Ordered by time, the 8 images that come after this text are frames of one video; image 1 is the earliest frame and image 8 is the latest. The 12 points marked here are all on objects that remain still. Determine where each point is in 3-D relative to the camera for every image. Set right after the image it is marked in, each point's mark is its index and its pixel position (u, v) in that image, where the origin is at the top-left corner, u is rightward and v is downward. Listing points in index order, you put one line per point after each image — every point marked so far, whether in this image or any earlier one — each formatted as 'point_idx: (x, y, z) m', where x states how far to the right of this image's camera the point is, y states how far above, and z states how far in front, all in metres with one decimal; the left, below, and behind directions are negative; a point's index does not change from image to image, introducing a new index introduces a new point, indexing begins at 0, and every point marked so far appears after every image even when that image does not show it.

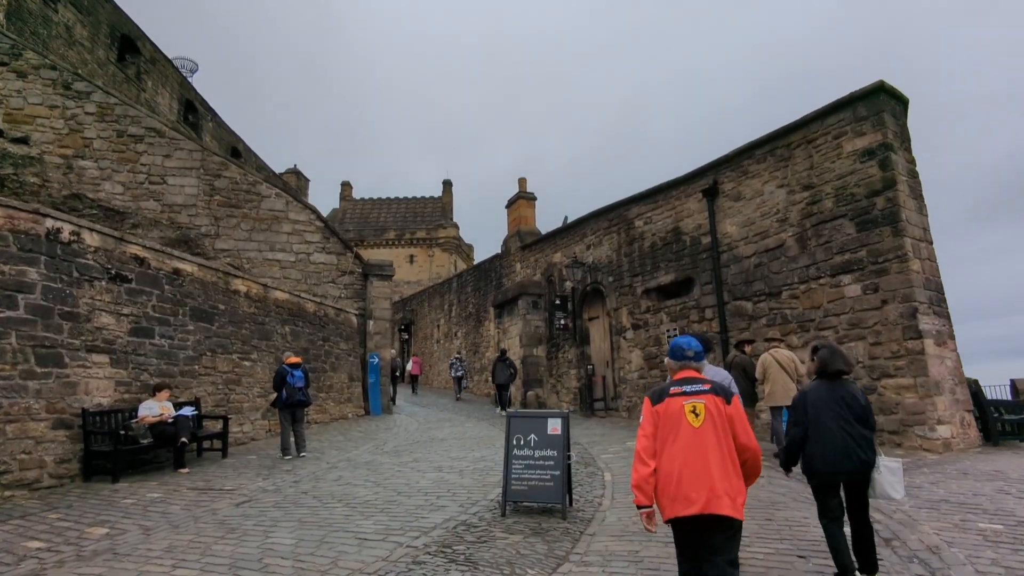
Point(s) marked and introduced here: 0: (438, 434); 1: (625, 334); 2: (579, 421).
0: (-1.2, -2.3, +10.1) m
1: (+2.3, -0.9, +12.6) m
2: (+1.3, -2.5, +12.1) m
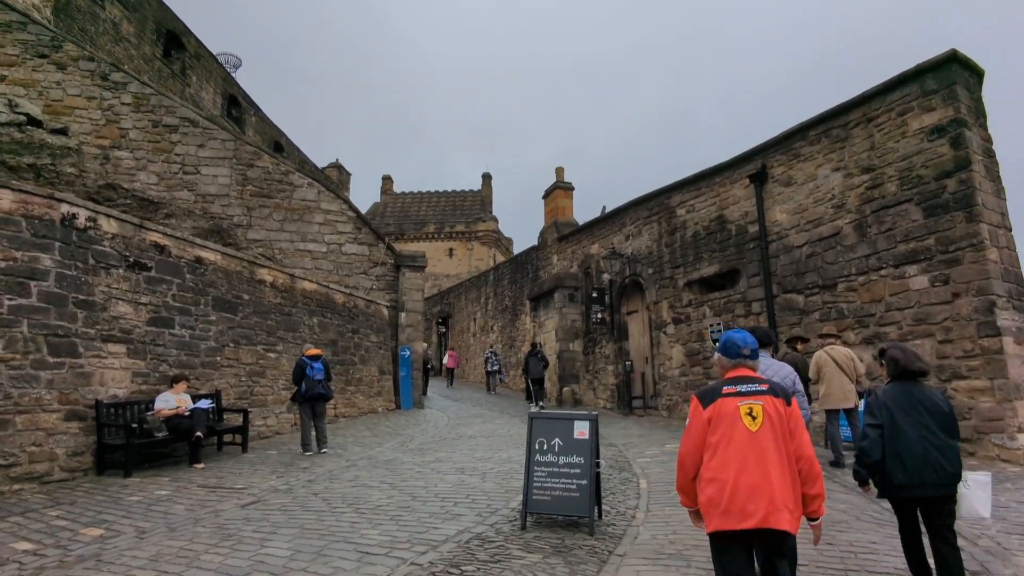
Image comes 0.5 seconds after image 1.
0: (-0.7, -2.2, +9.7) m
1: (+2.9, -0.8, +12.0) m
2: (+1.9, -2.4, +11.5) m
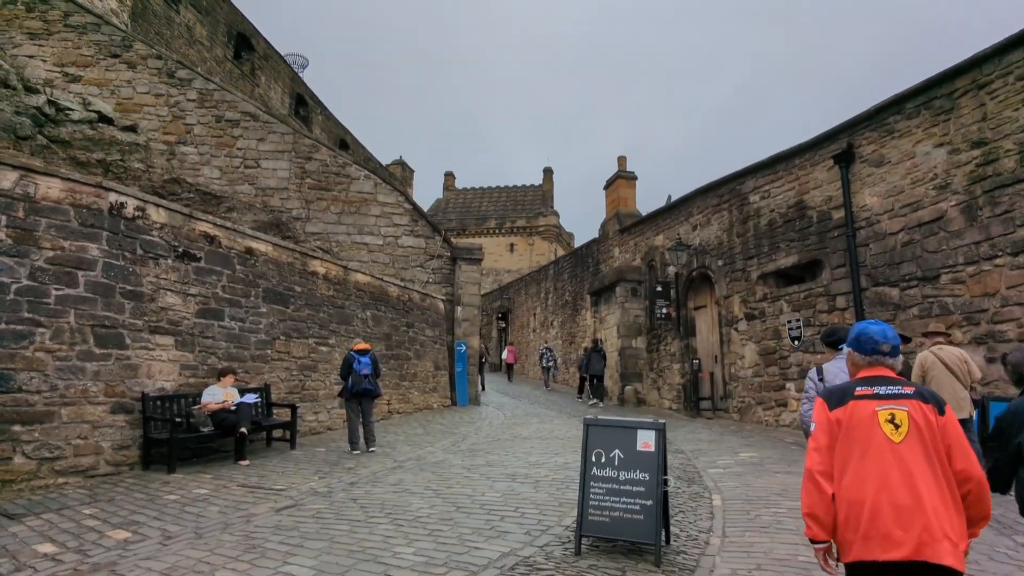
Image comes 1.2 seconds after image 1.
0: (+0.1, -2.1, +9.2) m
1: (+4.0, -0.6, +11.1) m
2: (+2.9, -2.3, +10.8) m
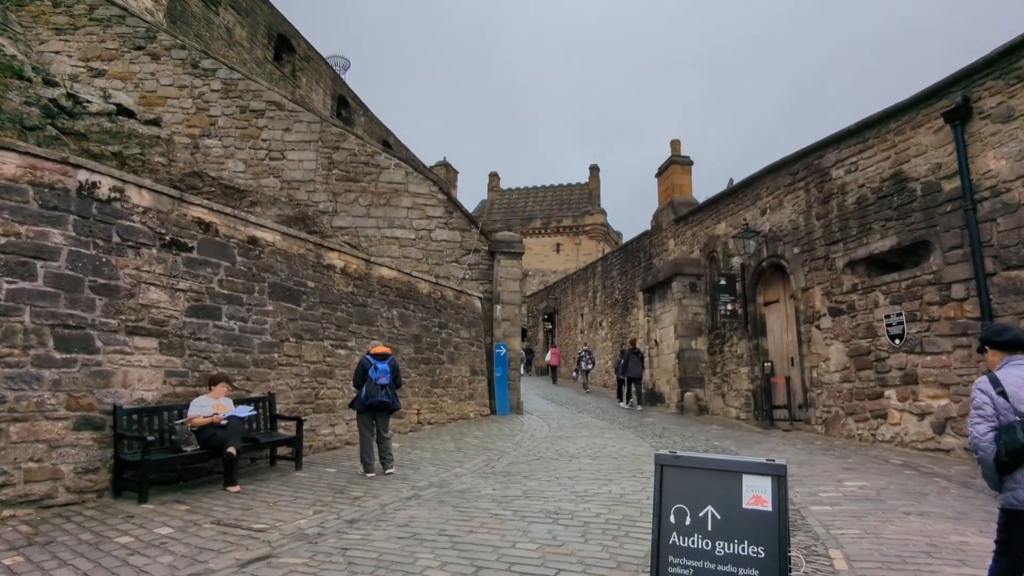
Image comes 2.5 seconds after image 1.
0: (+0.7, -2.0, +7.9) m
1: (+4.6, -0.5, +9.5) m
2: (+3.6, -2.2, +9.3) m
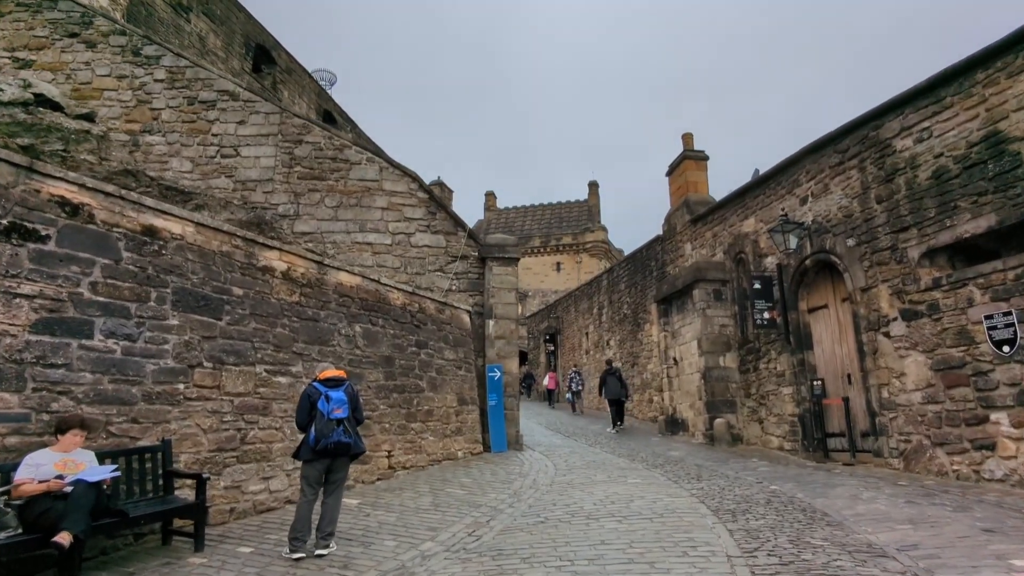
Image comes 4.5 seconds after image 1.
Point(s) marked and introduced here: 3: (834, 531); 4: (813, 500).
0: (+0.7, -2.0, +5.9) m
1: (+4.6, -0.5, +7.7) m
2: (+3.5, -2.1, +7.3) m
3: (+2.4, -1.8, +4.7) m
4: (+2.7, -1.9, +5.7) m
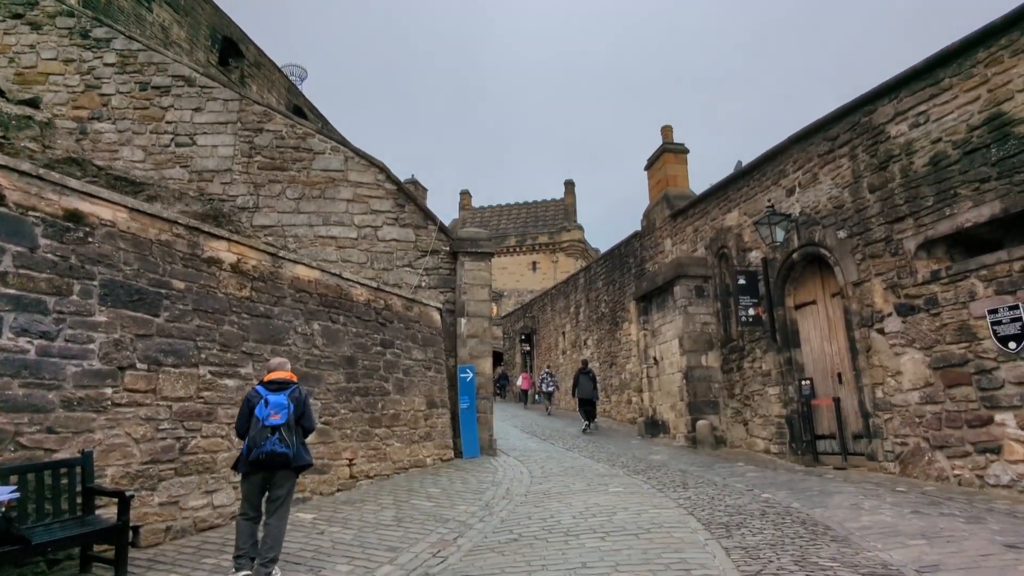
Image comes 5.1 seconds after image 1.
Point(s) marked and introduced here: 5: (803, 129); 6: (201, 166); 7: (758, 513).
0: (+0.4, -1.9, +5.4) m
1: (+4.2, -0.4, +7.3) m
2: (+3.2, -2.1, +6.9) m
3: (+2.2, -1.7, +4.2) m
4: (+2.5, -1.8, +5.2) m
5: (+4.1, +2.2, +8.8) m
6: (-5.1, +2.0, +10.2) m
7: (+2.0, -1.8, +5.2) m
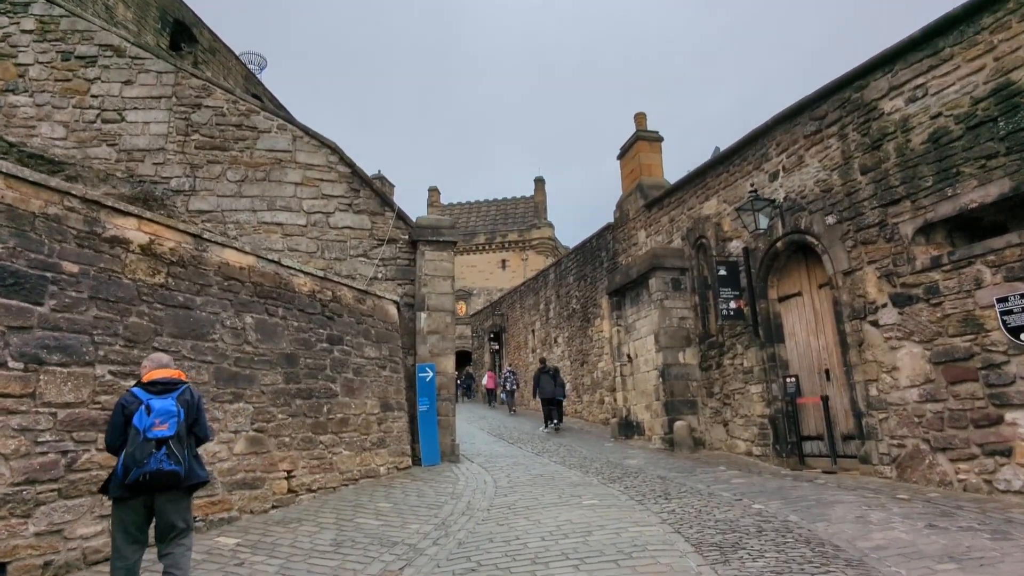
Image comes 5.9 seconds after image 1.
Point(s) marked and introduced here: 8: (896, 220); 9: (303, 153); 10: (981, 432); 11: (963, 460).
0: (+0.1, -1.8, +4.7) m
1: (+3.9, -0.3, +6.7) m
2: (+2.9, -2.0, +6.3) m
3: (+1.9, -1.6, +3.5) m
4: (+2.2, -1.7, +4.6) m
5: (+3.6, +2.3, +8.2) m
6: (-5.6, +2.1, +9.2) m
7: (+1.7, -1.7, +4.5) m
8: (+4.0, +0.7, +6.5) m
9: (-3.1, +2.0, +9.5) m
10: (+4.1, -1.3, +5.6) m
11: (+4.1, -1.6, +5.7) m
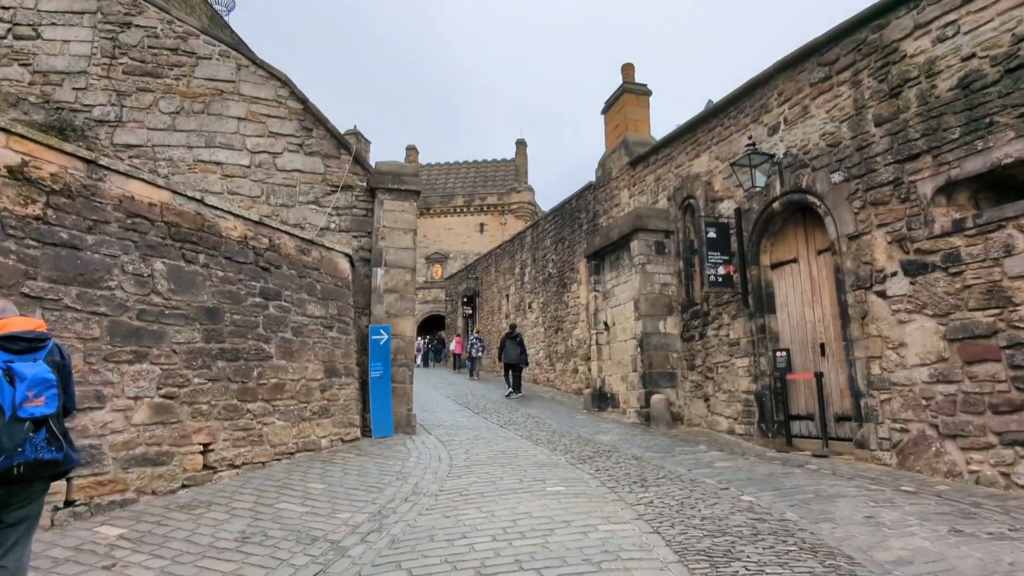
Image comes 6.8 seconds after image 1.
0: (-0.2, -1.5, +3.9) m
1: (+3.5, 0.0, +6.0) m
2: (+2.5, -1.6, +5.6) m
3: (+1.7, -1.4, +2.8) m
4: (+1.8, -1.4, +3.9) m
5: (+3.3, +2.7, +7.4) m
6: (-5.9, +2.8, +8.1) m
7: (+1.4, -1.4, +3.8) m
8: (+3.7, +1.0, +5.8) m
9: (-3.5, +2.7, +8.5) m
10: (+3.8, -1.0, +4.9) m
11: (+3.7, -1.3, +5.1) m
